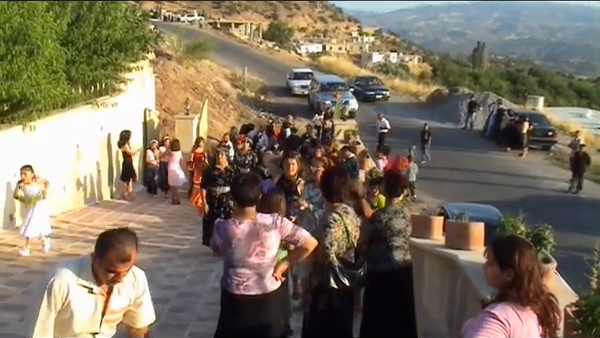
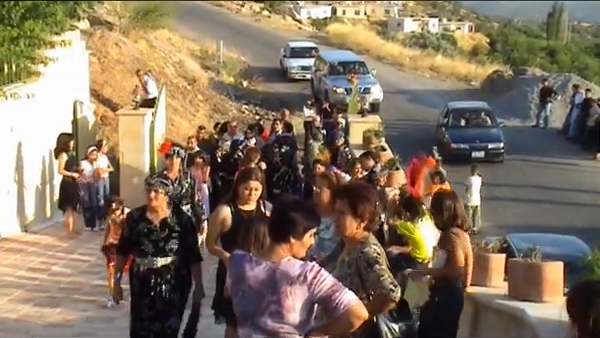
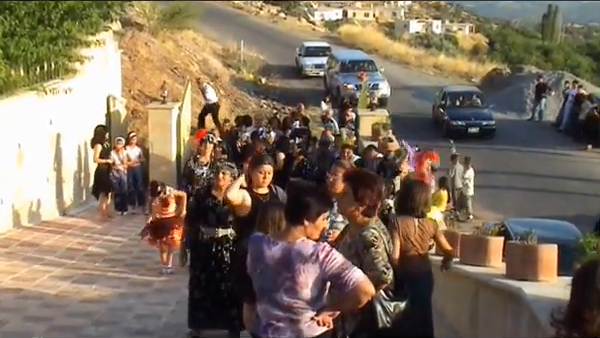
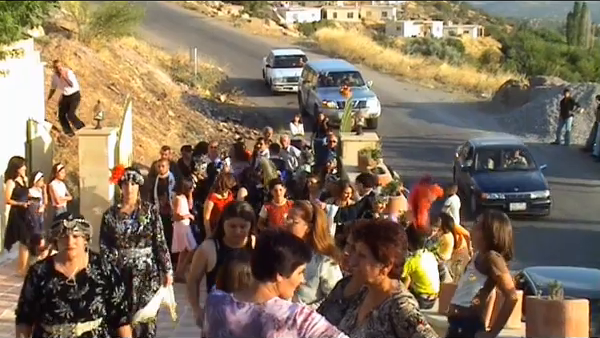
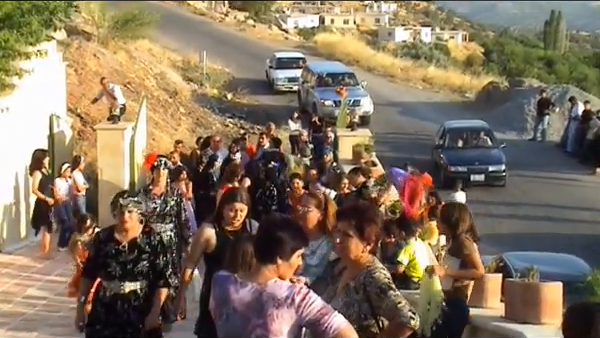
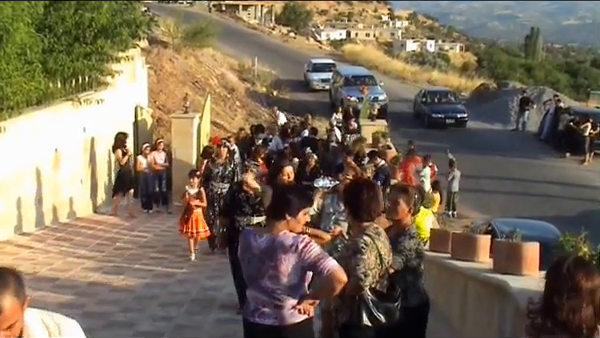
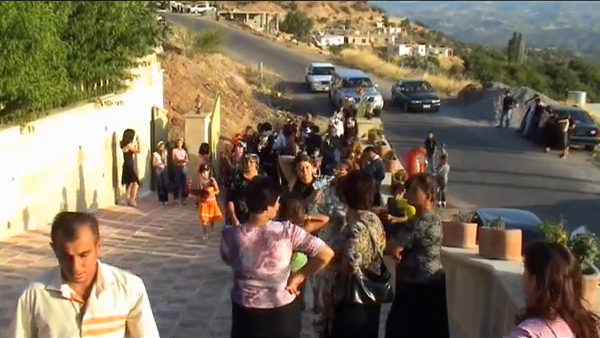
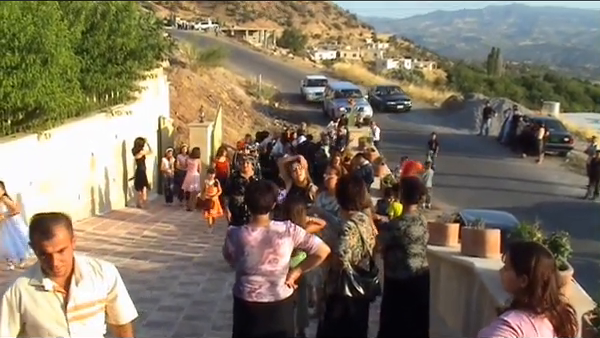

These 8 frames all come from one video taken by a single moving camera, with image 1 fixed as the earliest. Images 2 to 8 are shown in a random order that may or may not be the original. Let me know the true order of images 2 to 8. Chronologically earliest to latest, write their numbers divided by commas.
8, 7, 6, 3, 2, 5, 4
